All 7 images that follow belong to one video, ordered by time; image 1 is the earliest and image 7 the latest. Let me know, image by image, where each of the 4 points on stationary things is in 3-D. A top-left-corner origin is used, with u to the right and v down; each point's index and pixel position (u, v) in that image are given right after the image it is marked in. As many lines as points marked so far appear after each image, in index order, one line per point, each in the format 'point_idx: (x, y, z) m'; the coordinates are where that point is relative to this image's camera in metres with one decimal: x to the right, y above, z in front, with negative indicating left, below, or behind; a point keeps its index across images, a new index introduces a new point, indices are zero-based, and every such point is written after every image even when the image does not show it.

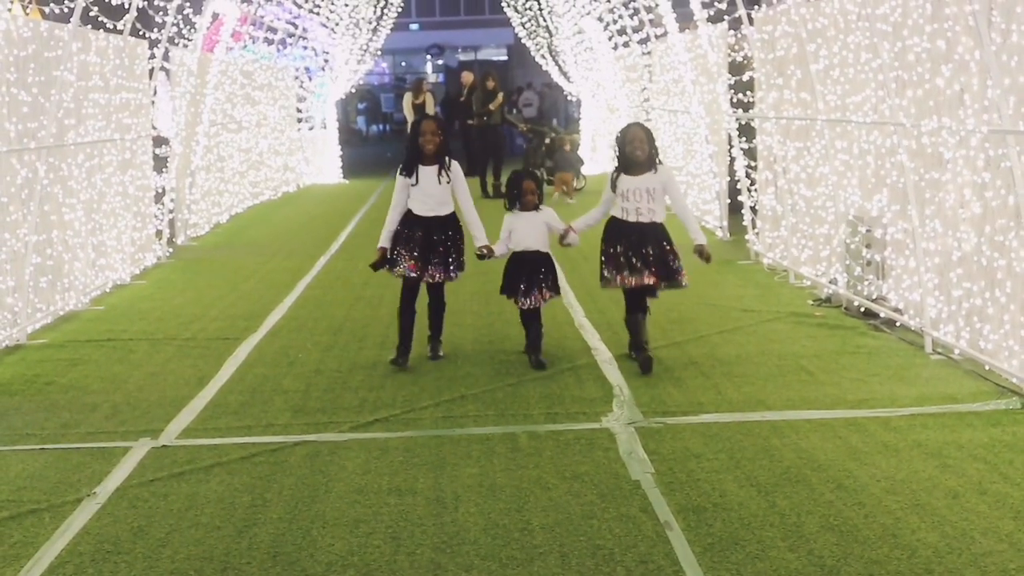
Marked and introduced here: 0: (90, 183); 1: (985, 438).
0: (-3.1, +0.8, +7.5) m
1: (+2.3, -0.7, +4.9) m
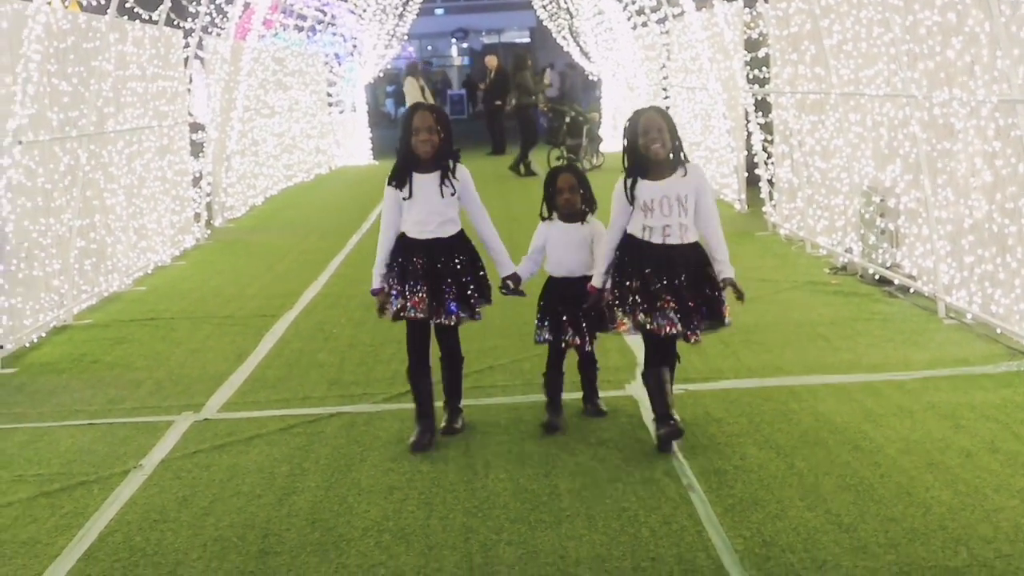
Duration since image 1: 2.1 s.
0: (-2.9, +0.9, +7.7) m
1: (+2.5, -0.6, +5.1) m
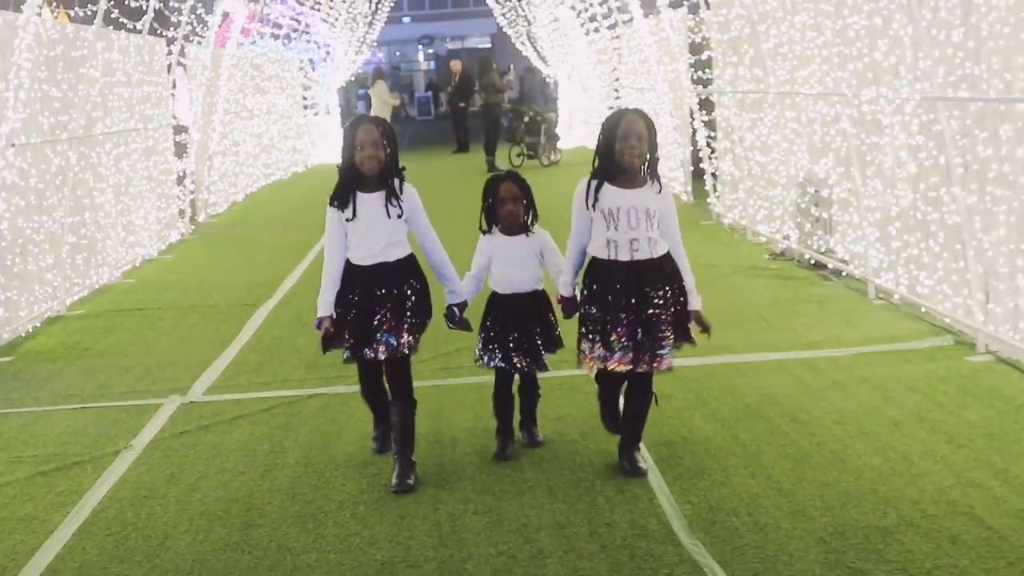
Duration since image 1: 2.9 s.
0: (-3.2, +0.9, +8.1) m
1: (+2.3, -0.5, +5.5) m
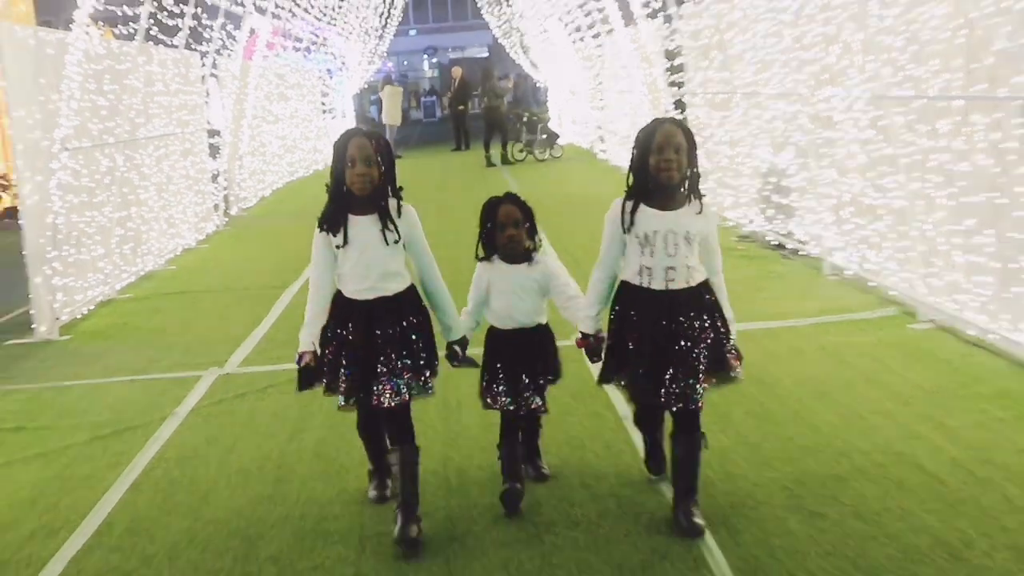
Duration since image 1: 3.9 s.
0: (-3.2, +1.0, +8.9) m
1: (+2.2, -0.3, +6.2) m
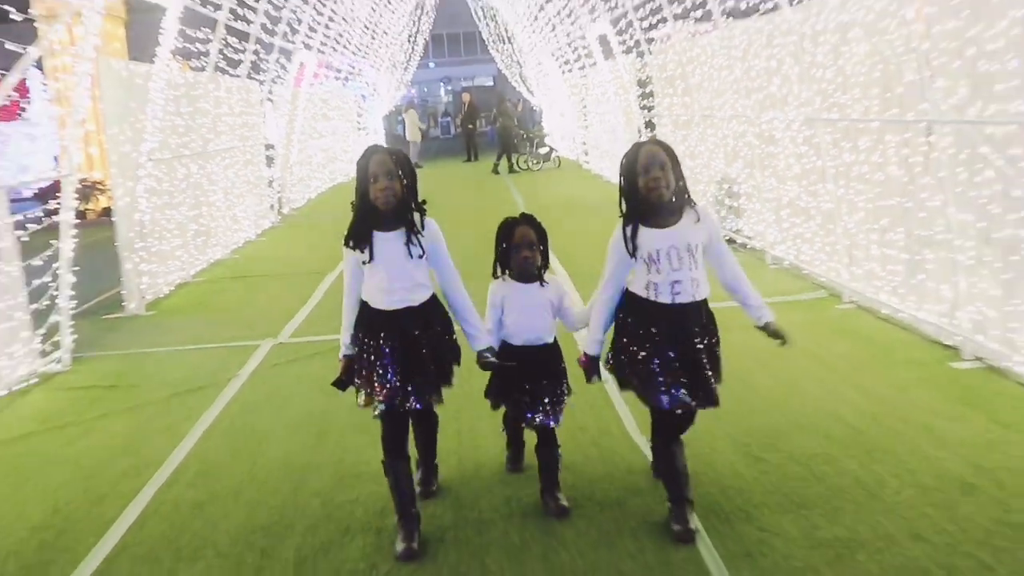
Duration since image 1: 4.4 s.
0: (-3.1, +1.2, +10.3) m
1: (+2.2, -0.2, +7.6) m
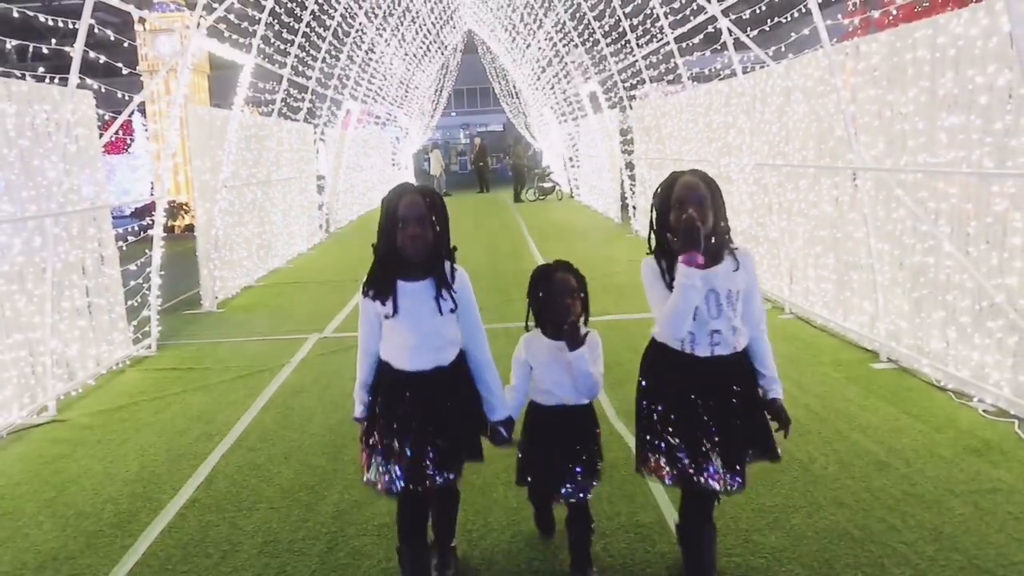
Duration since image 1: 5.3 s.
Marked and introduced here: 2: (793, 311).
0: (-3.0, +1.1, +12.2) m
1: (+2.3, -0.4, +9.3) m
2: (+3.0, -0.2, +10.8) m
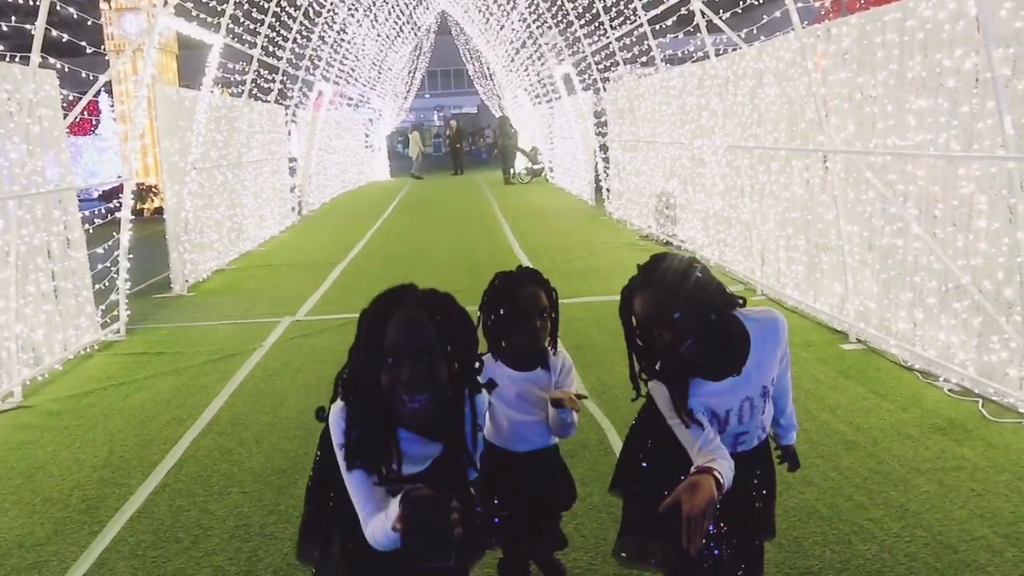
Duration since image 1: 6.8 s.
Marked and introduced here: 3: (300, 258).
0: (-3.4, +1.3, +12.0) m
1: (+2.0, -0.2, +9.4) m
2: (+2.7, 0.0, +10.9) m
3: (-2.6, +0.5, +12.4) m
